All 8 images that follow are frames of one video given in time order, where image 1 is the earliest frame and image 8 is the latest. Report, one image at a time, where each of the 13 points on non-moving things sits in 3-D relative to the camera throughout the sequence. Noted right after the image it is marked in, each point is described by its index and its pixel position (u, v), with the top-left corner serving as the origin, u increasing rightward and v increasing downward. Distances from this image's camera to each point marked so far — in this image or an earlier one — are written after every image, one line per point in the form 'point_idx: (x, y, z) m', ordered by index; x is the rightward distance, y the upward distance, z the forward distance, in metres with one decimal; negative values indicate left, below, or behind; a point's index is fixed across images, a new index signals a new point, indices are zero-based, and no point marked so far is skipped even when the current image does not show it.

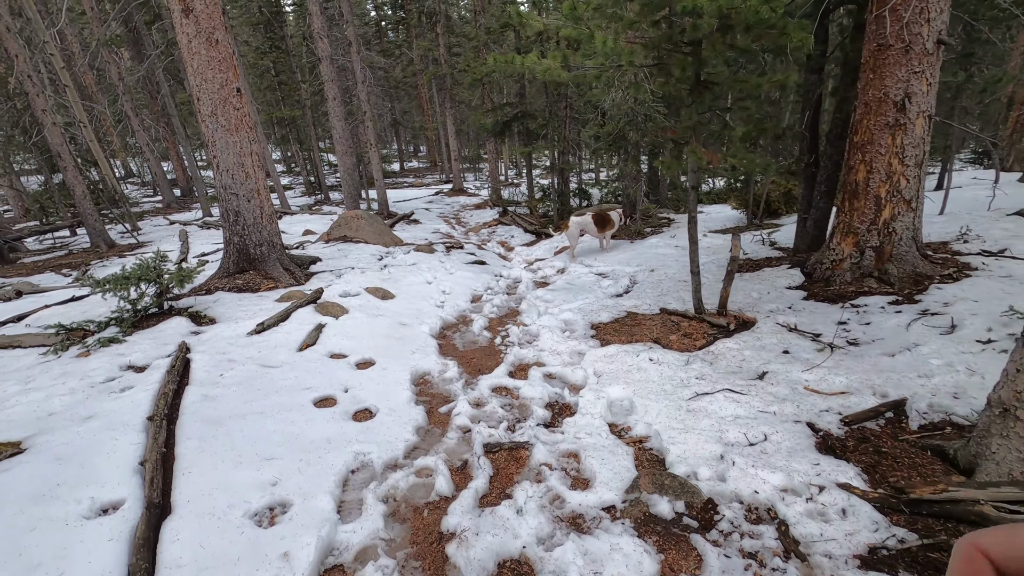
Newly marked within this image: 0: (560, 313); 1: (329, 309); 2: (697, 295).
0: (+0.6, -0.3, +6.6) m
1: (-2.1, -0.2, +6.2) m
2: (+2.0, -0.1, +5.9) m
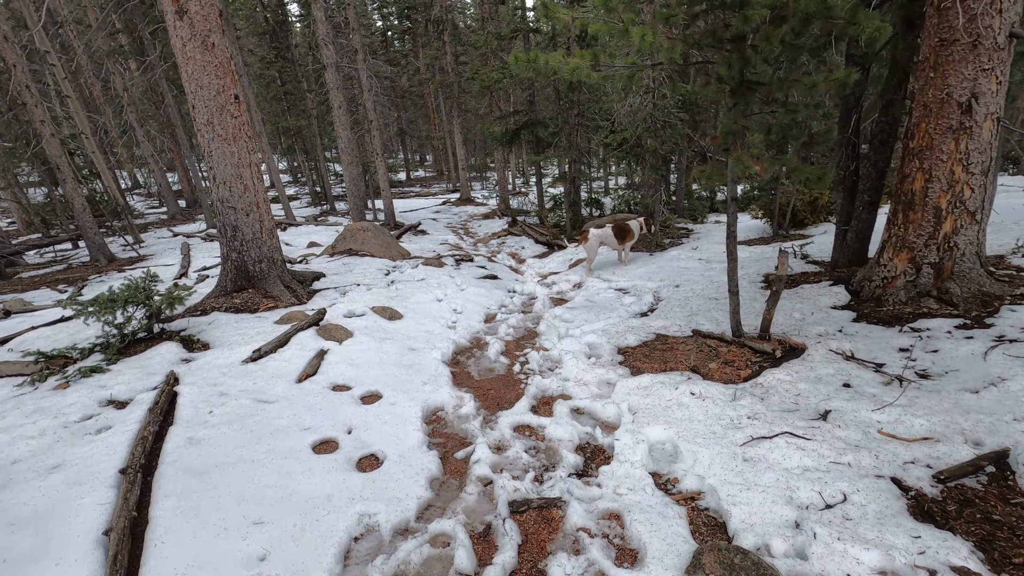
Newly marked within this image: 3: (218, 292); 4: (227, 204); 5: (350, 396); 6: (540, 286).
0: (+0.8, -0.5, +6.1) m
1: (-1.9, -0.5, +5.7) m
2: (+2.2, -0.3, +5.4) m
3: (-3.9, 0.0, +7.0) m
4: (-3.6, +1.1, +6.7) m
5: (-1.4, -0.9, +4.5) m
6: (+0.5, 0.0, +9.4) m
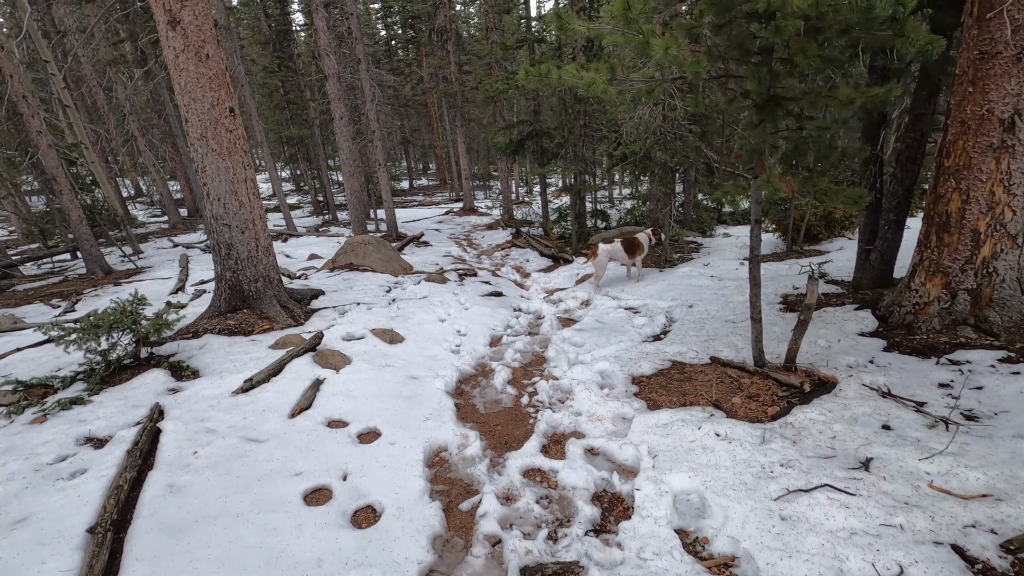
0: (+0.9, -0.8, +5.7) m
1: (-1.8, -0.7, +5.4) m
2: (+2.3, -0.5, +5.0) m
3: (-3.8, -0.3, +6.7) m
4: (-3.5, +0.8, +6.4) m
5: (-1.3, -1.1, +4.2) m
6: (+0.6, -0.3, +9.1) m
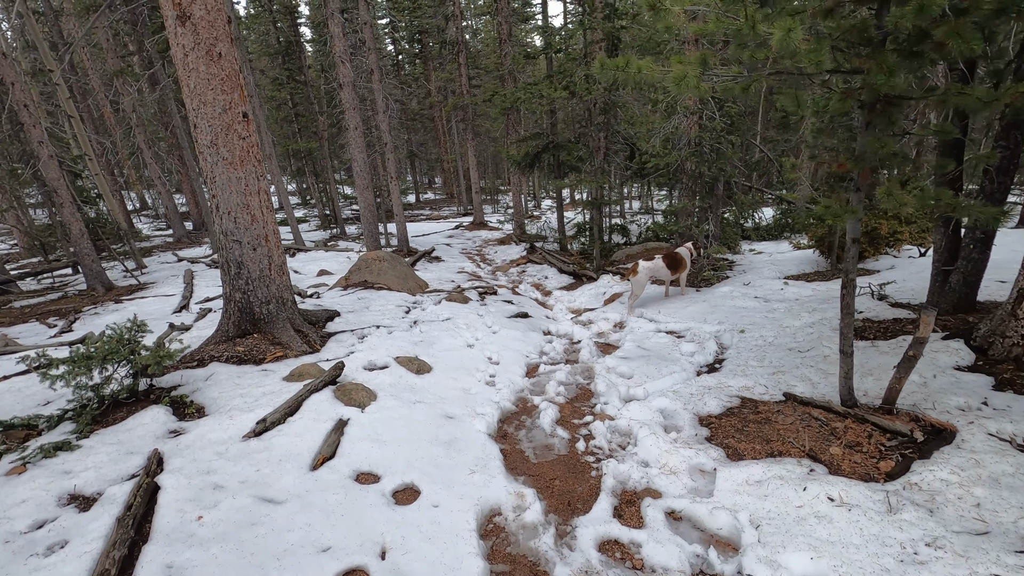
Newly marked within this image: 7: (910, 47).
0: (+1.3, -1.0, +5.1) m
1: (-1.4, -0.9, +4.7) m
2: (+2.7, -0.8, +4.4) m
3: (-3.3, -0.6, +6.0) m
4: (-3.1, +0.6, +5.8) m
5: (-0.9, -1.3, +3.5) m
6: (+1.0, -0.6, +8.4) m
7: (+2.4, +1.5, +3.2) m
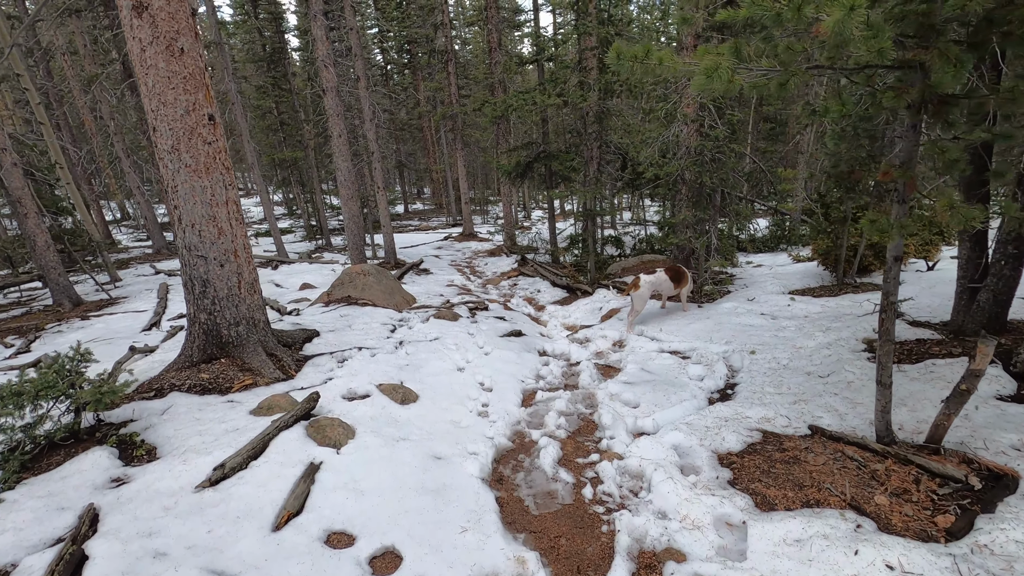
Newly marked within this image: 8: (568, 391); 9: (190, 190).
0: (+1.3, -1.2, +4.6) m
1: (-1.5, -1.1, +4.2) m
2: (+2.7, -0.9, +3.9) m
3: (-3.4, -0.8, +5.4) m
4: (-3.1, +0.4, +5.2) m
5: (-0.9, -1.5, +2.9) m
6: (+0.9, -0.9, +7.9) m
7: (+2.4, +1.3, +2.8) m
8: (+0.6, -1.1, +5.8) m
9: (-3.1, +0.9, +5.0) m
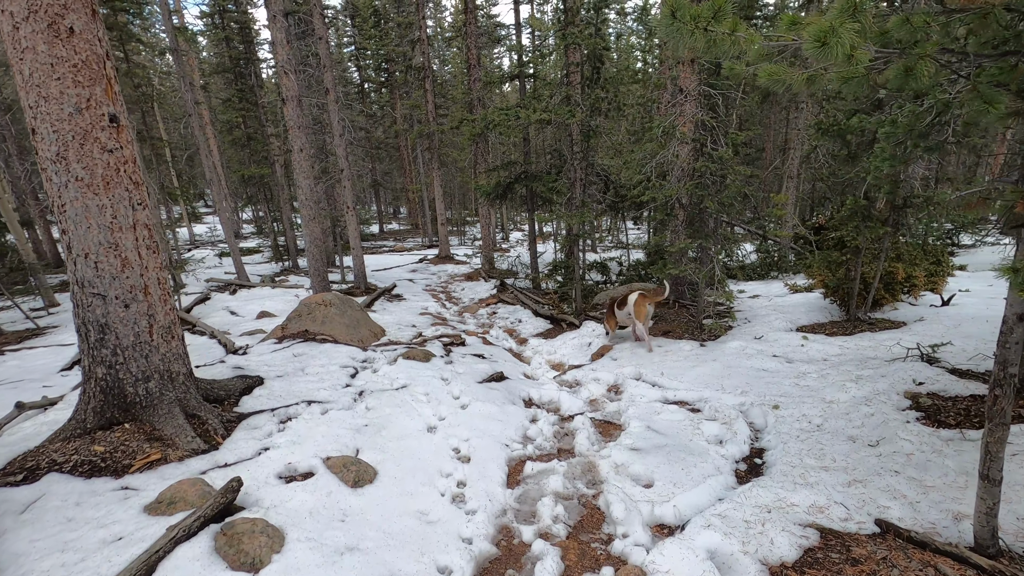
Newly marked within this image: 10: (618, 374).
0: (+1.2, -1.6, +3.6) m
1: (-1.5, -1.5, +3.0) m
2: (+2.6, -1.3, +2.9) m
3: (-3.5, -1.1, +4.2) m
4: (-3.2, 0.0, +4.1) m
5: (-0.9, -1.8, +1.8) m
6: (+0.7, -1.3, +6.9) m
7: (+2.4, +1.0, +1.9) m
8: (+0.4, -1.5, +4.7) m
9: (-3.2, +0.6, +3.9) m
10: (+1.5, -1.2, +7.4) m
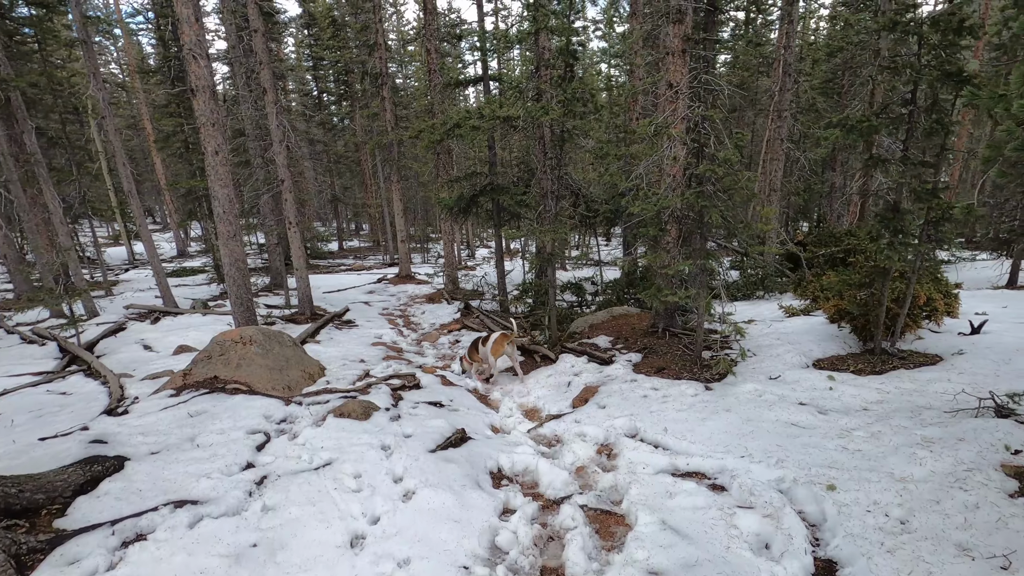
0: (+1.0, -1.8, +2.0) m
1: (-1.7, -1.7, +1.4) m
2: (+2.5, -1.5, +1.5) m
3: (-3.7, -1.4, +2.4) m
4: (-3.4, -0.3, +2.3) m
5: (-1.0, -2.0, +0.2) m
6: (+0.3, -1.7, +5.4) m
7: (+2.3, +0.8, +0.6) m
8: (+0.2, -1.8, +3.2) m
9: (-3.4, +0.3, +2.2) m
10: (+1.1, -1.6, +5.9) m
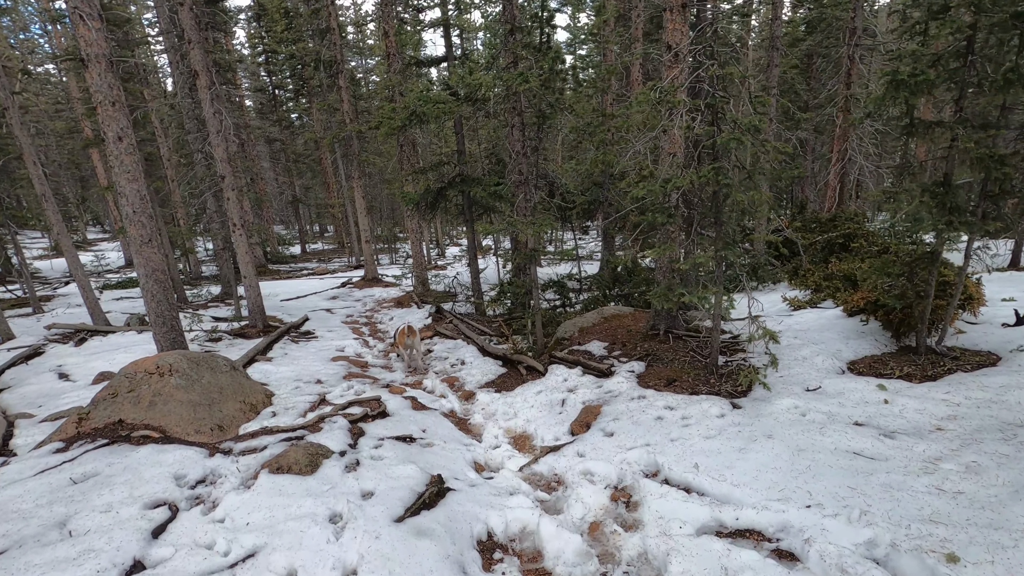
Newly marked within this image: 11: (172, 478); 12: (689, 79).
0: (+1.1, -1.9, +0.9) m
1: (-1.5, -1.9, +0.1) m
2: (+2.7, -1.5, +0.4) m
3: (-3.6, -1.7, +1.0) m
4: (-3.4, -0.5, +0.9) m
5: (-0.7, -2.1, -1.1) m
6: (+0.3, -1.8, +4.1) m
7: (+2.4, +0.8, -0.6) m
8: (+0.3, -1.9, +2.0) m
9: (-3.3, +0.1, +0.8) m
10: (+1.0, -1.6, +4.7) m
11: (-2.8, -1.5, +4.3) m
12: (+2.1, +2.5, +6.3) m
